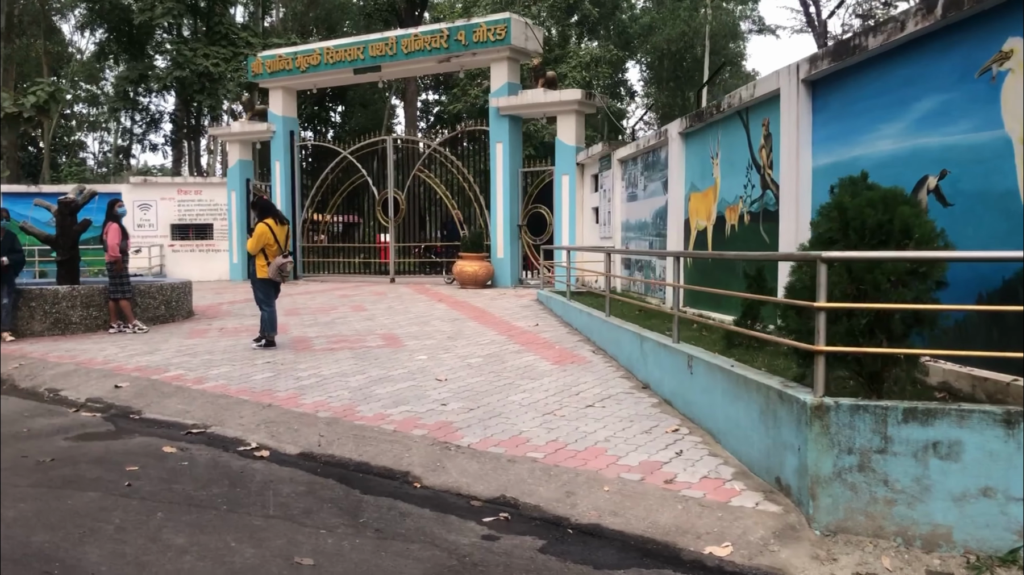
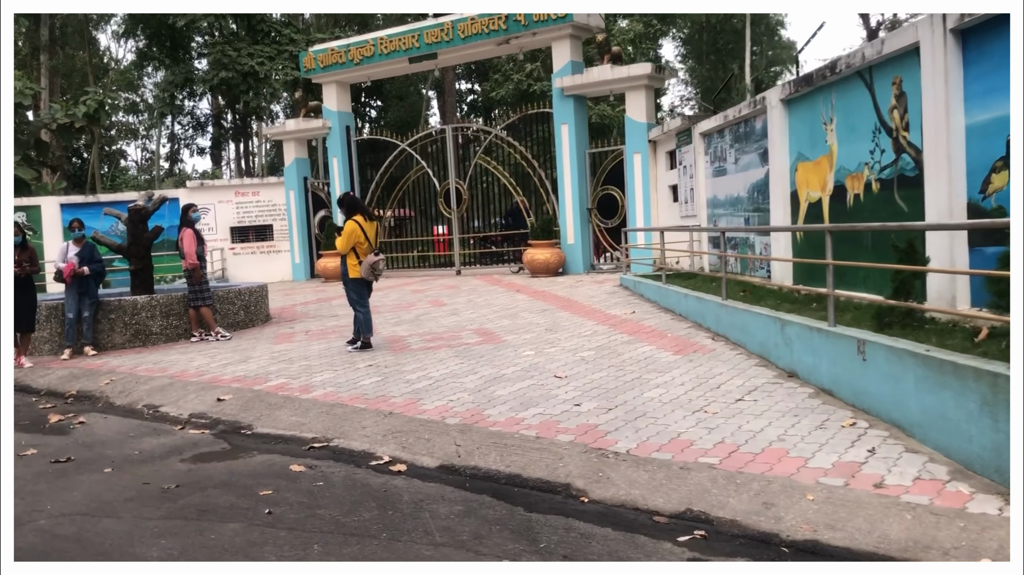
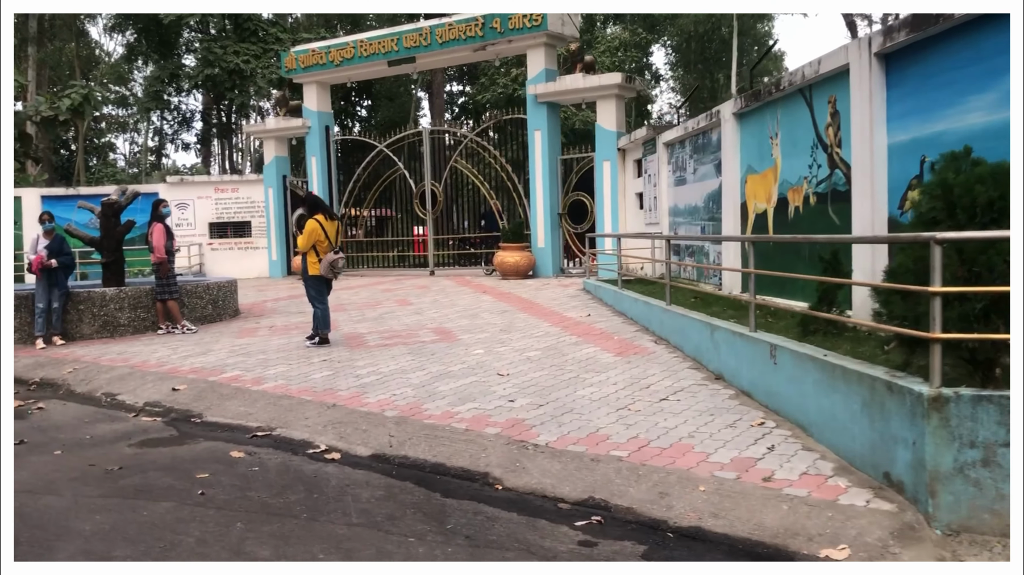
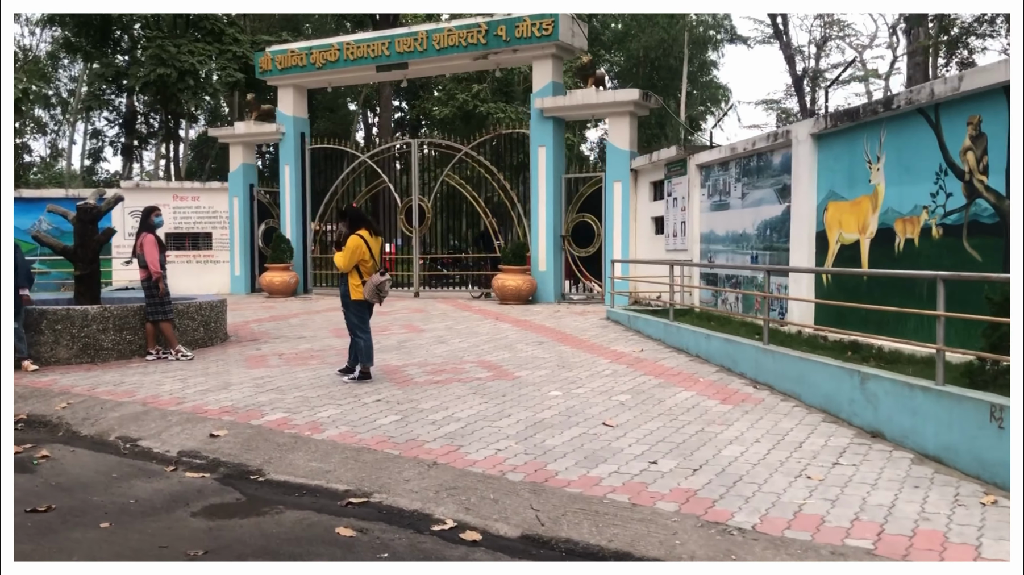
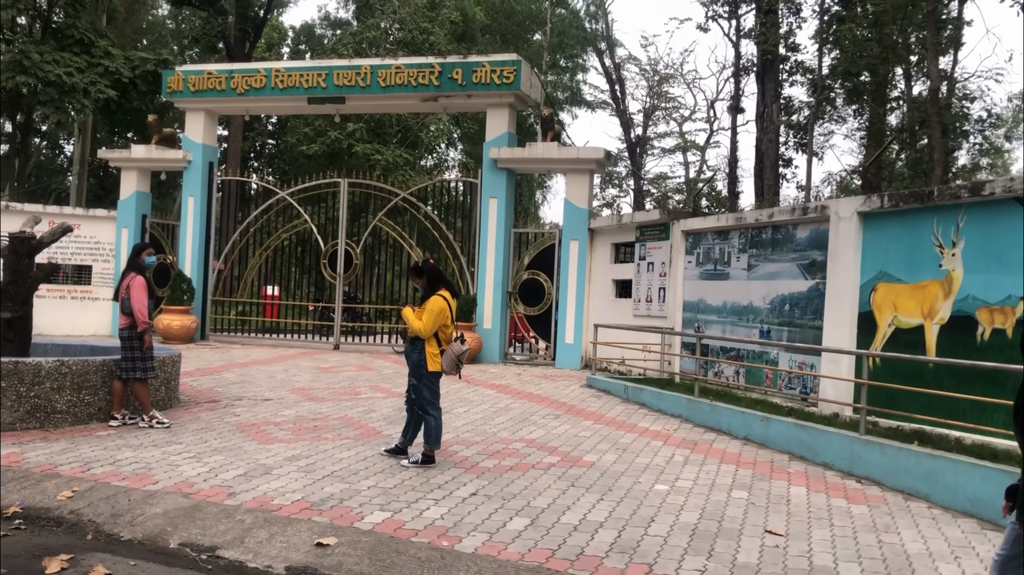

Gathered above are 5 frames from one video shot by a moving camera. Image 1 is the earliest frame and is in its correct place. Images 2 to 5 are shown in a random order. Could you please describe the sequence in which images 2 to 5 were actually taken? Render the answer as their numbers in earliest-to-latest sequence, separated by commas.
3, 2, 4, 5
